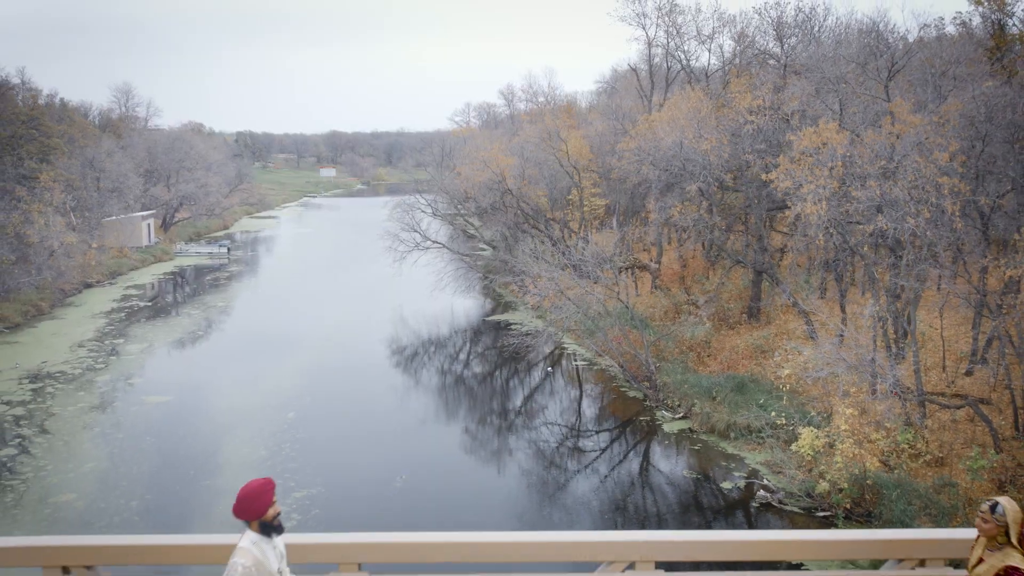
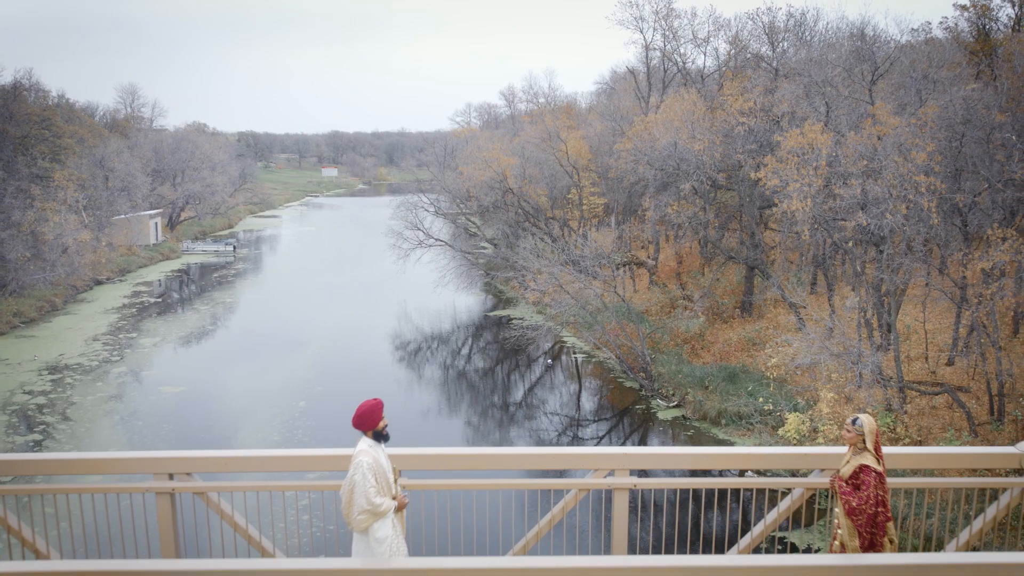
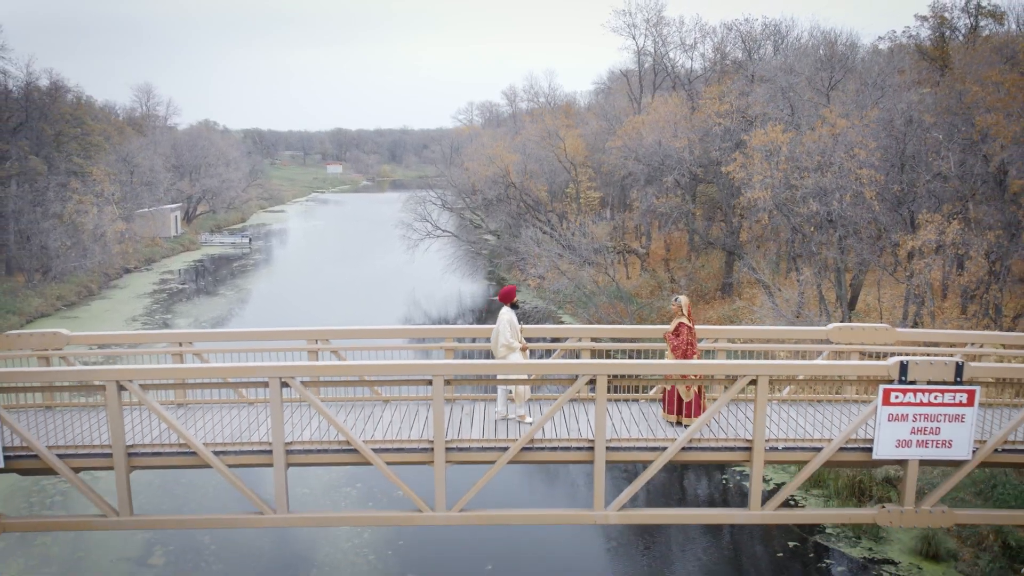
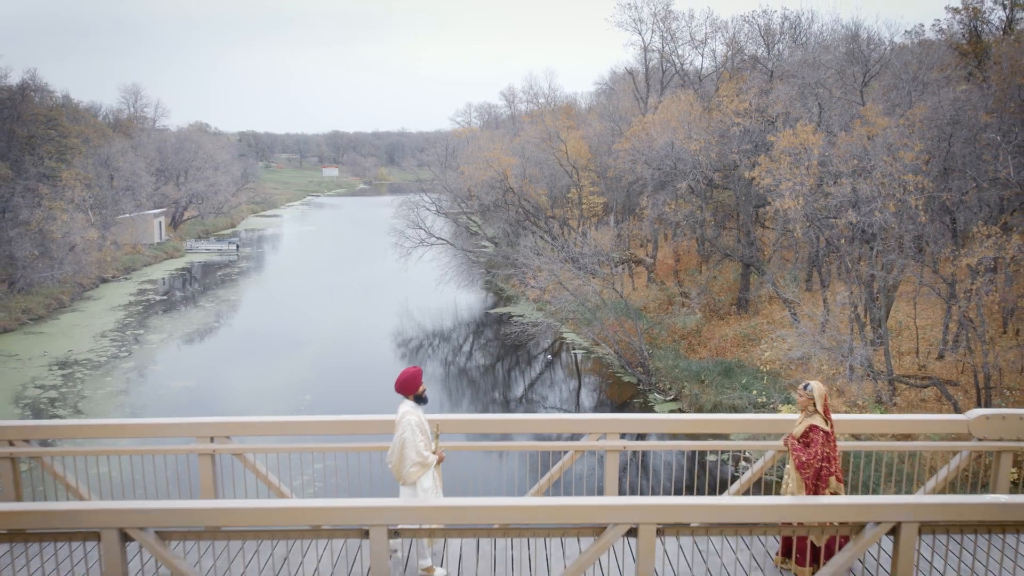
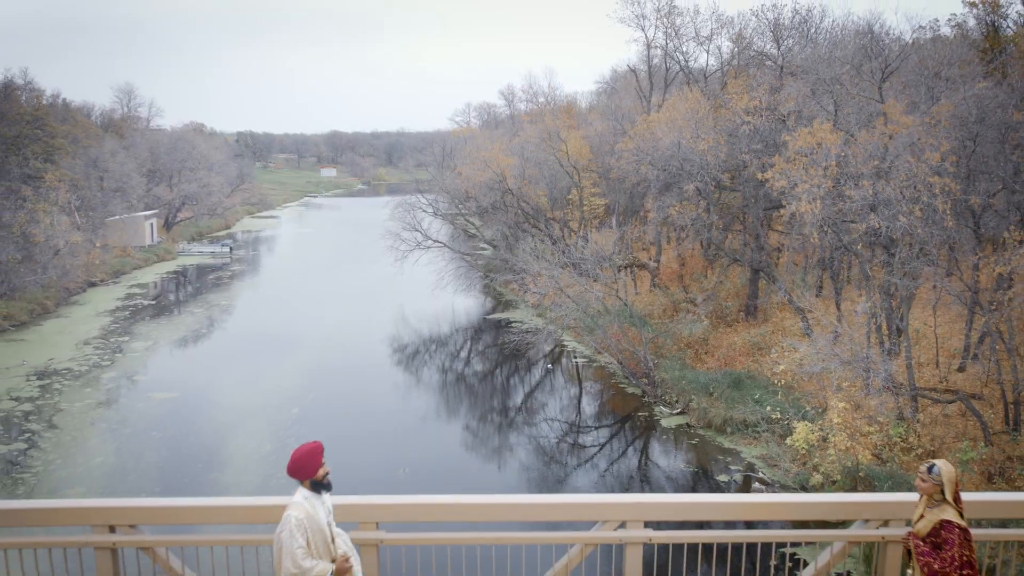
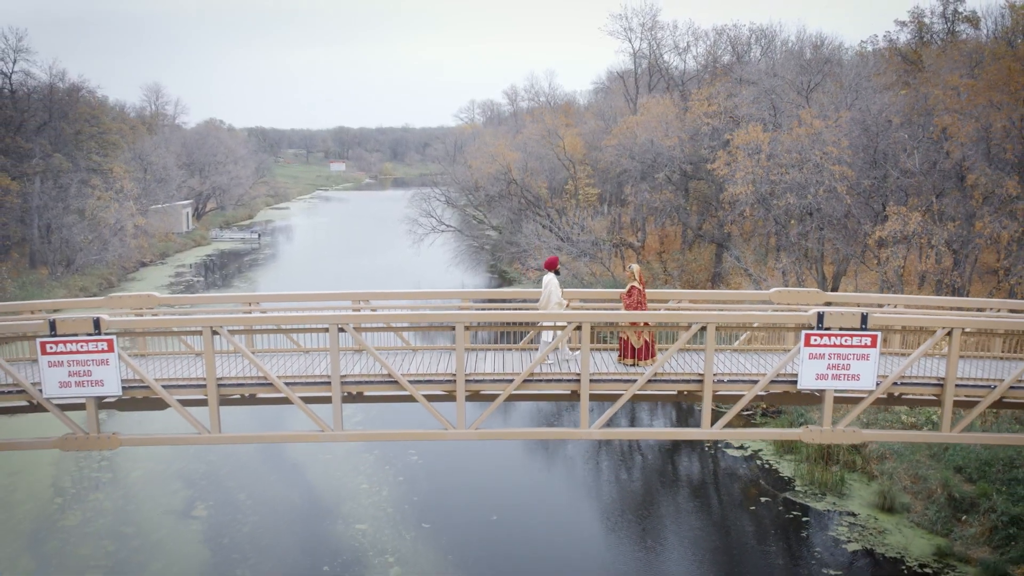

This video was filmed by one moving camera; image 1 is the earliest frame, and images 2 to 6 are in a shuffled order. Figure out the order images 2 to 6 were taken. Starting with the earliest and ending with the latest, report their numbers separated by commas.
5, 2, 4, 3, 6
